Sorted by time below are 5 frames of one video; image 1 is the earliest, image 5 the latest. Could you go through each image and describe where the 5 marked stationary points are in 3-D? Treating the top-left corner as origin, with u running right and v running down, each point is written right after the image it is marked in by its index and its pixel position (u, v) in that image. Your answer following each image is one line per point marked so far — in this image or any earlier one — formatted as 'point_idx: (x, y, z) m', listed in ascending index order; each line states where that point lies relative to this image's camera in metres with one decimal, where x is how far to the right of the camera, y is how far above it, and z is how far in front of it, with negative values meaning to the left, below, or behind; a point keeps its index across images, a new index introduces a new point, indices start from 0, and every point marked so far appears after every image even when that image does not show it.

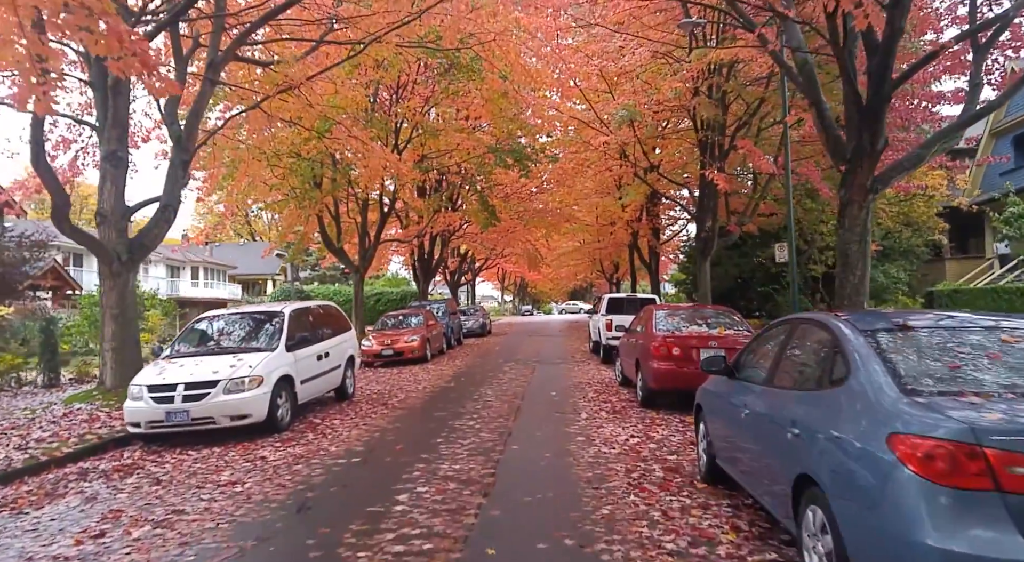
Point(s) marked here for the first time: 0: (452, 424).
0: (-0.7, -1.7, +7.6) m
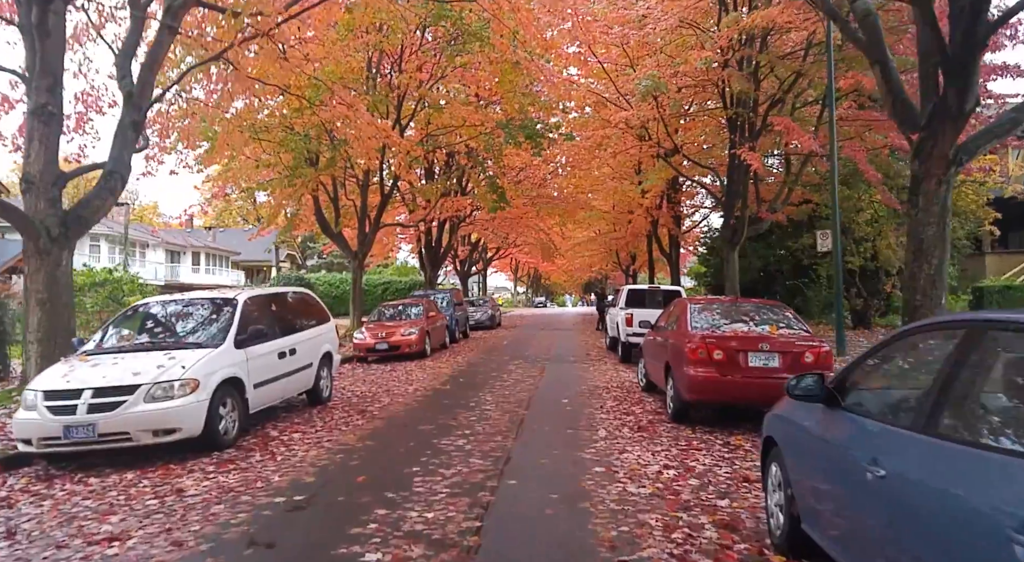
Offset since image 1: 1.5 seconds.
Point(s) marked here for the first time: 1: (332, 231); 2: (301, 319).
0: (-0.7, -1.6, +6.1) m
1: (-5.6, +1.6, +19.7) m
2: (-2.8, -0.5, +8.4) m
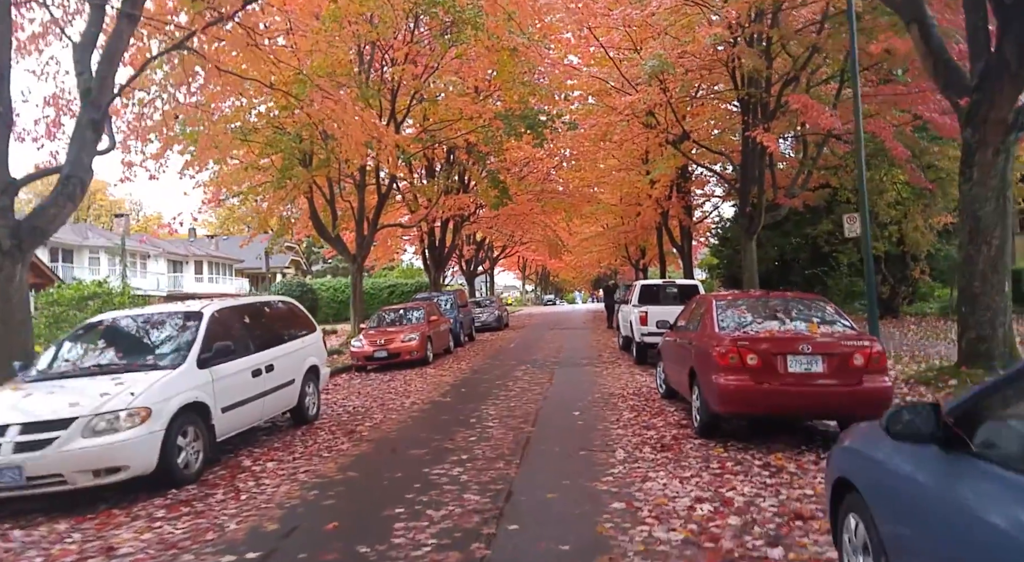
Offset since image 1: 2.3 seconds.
0: (-0.7, -1.6, +5.2) m
1: (-5.5, +1.4, +18.9) m
2: (-2.8, -0.6, +7.6) m
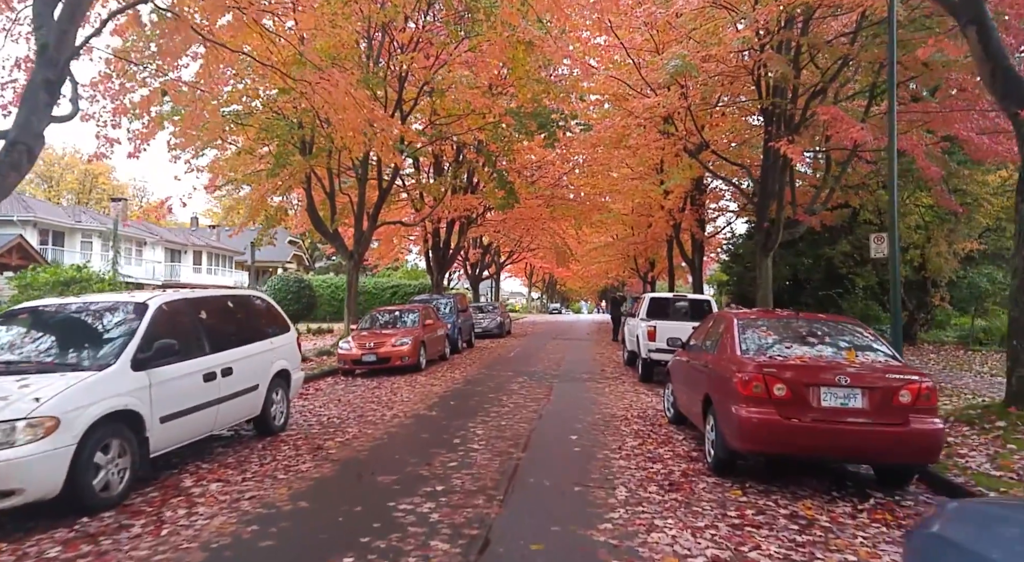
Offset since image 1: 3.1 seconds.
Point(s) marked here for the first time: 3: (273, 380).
0: (-0.8, -1.6, +4.4) m
1: (-5.4, +1.5, +18.2) m
2: (-2.9, -0.5, +6.8) m
3: (-2.7, -1.1, +7.1) m
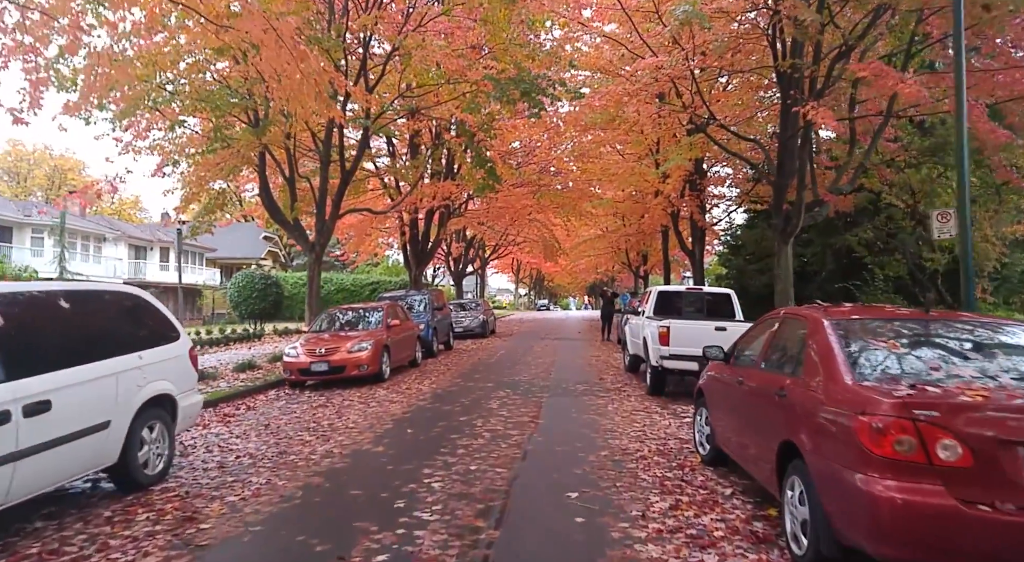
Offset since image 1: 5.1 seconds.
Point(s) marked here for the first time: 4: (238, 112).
0: (-1.0, -1.5, +2.3) m
1: (-5.8, +1.7, +16.0) m
2: (-3.1, -0.4, +4.6) m
3: (-2.9, -1.0, +4.9) m
4: (-5.6, +3.4, +13.0) m
